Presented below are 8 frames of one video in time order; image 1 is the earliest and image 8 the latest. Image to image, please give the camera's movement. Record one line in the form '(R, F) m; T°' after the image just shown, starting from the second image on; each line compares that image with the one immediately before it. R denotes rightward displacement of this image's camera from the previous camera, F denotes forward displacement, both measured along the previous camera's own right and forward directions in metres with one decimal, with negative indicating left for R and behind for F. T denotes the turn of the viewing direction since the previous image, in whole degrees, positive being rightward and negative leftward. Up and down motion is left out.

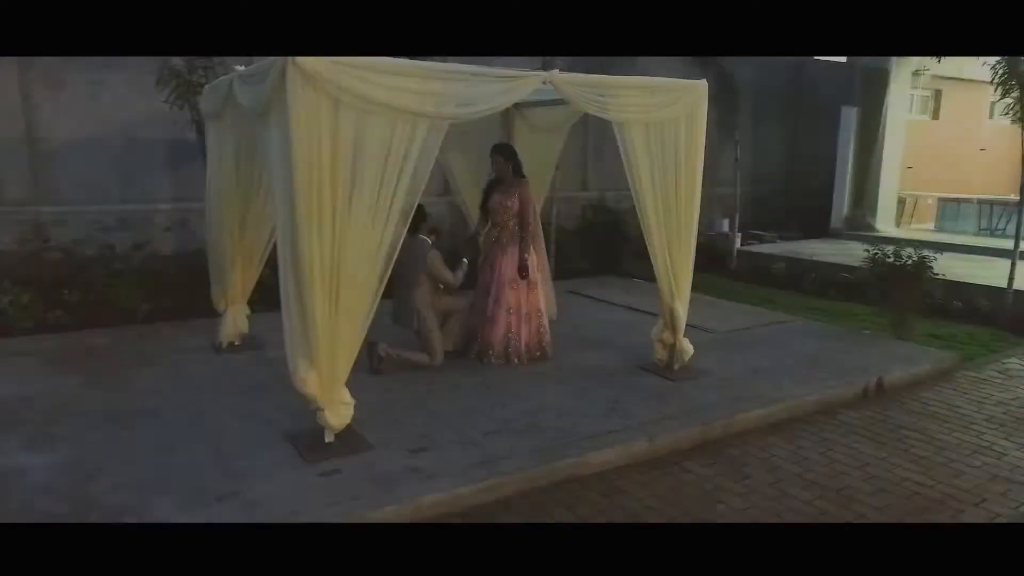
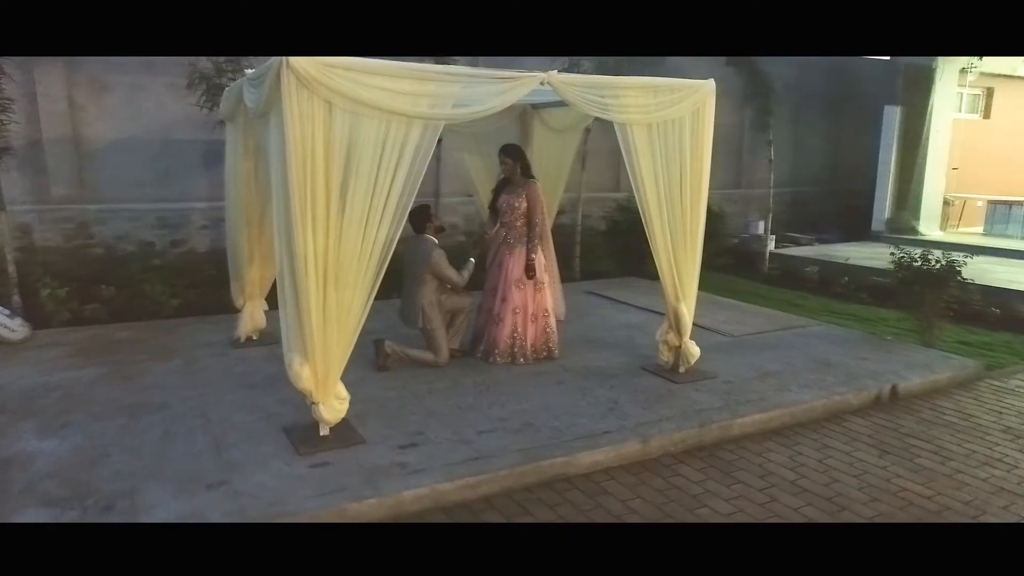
(+0.3, 0.0) m; -4°
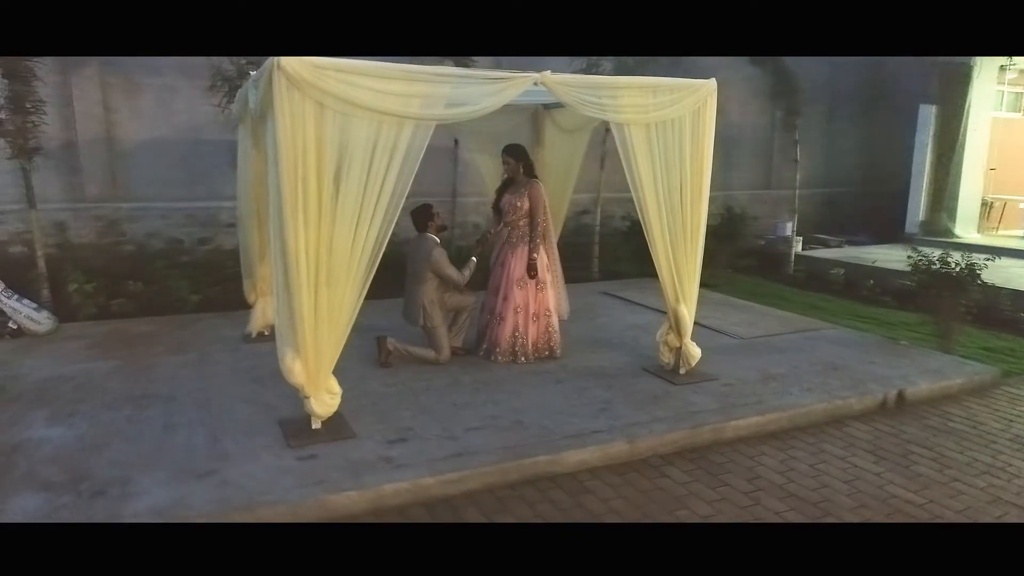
(+0.2, 0.0) m; -3°
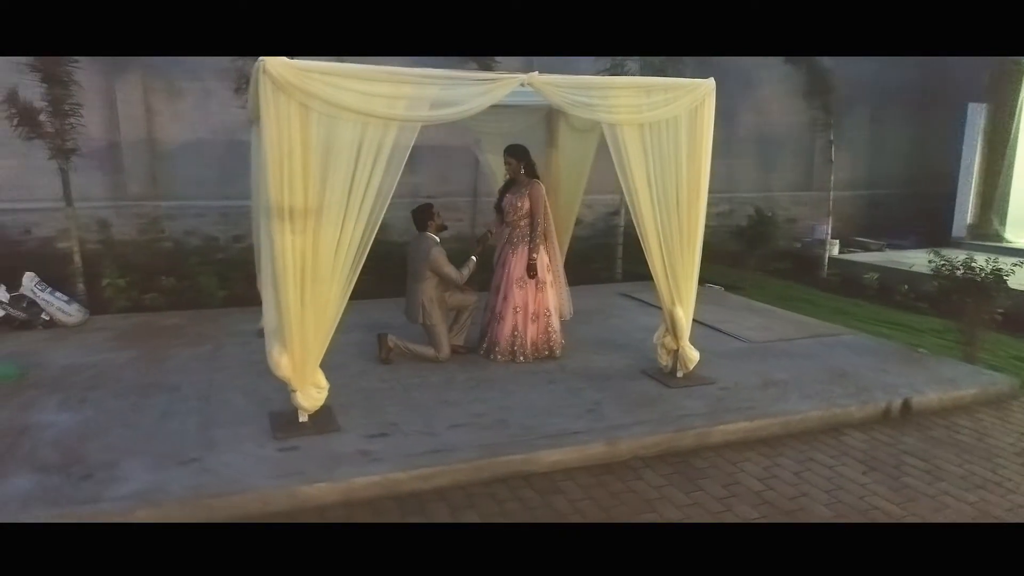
(+0.3, 0.0) m; -4°
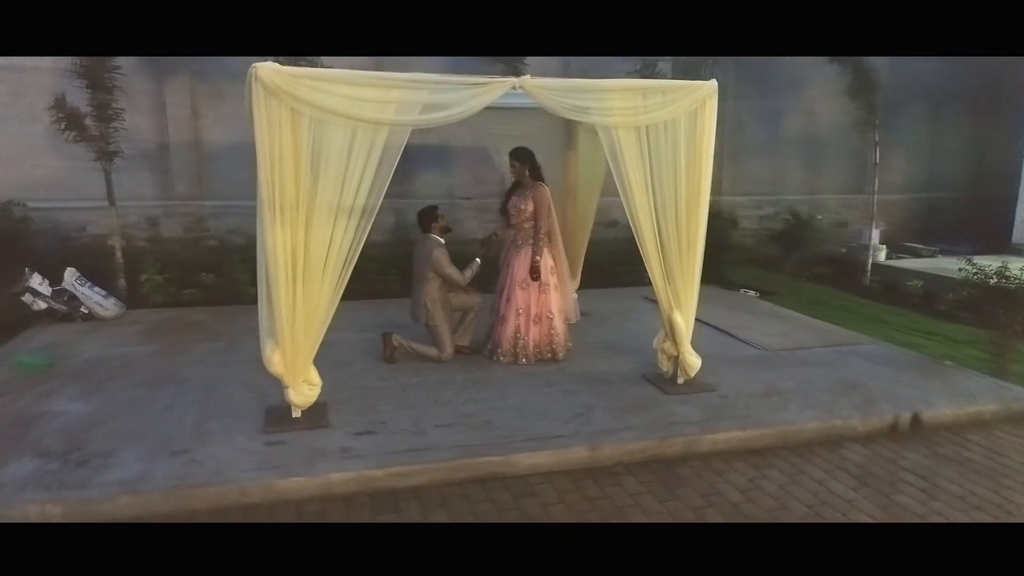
(+0.4, 0.0) m; -5°
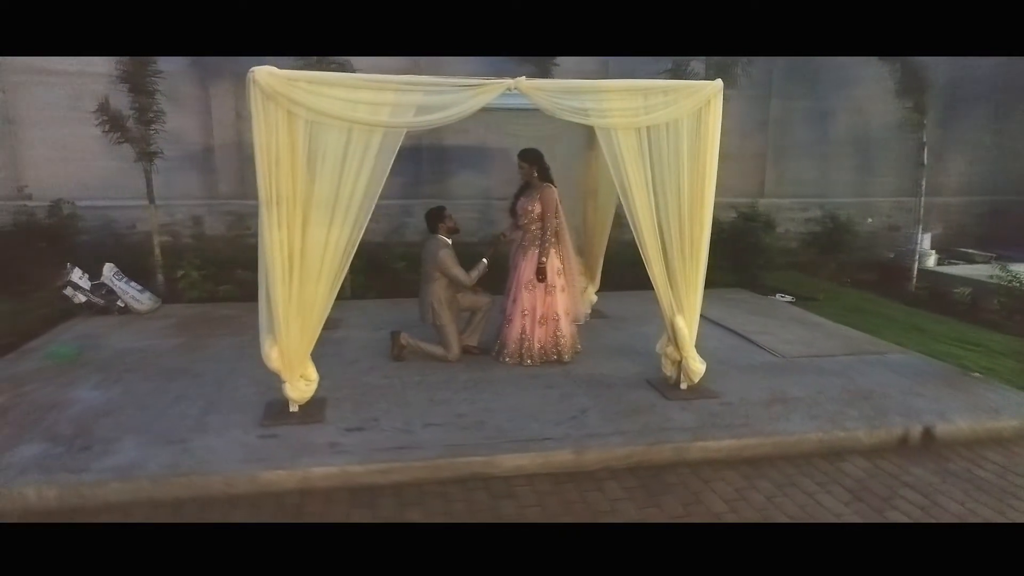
(+0.3, 0.0) m; -5°
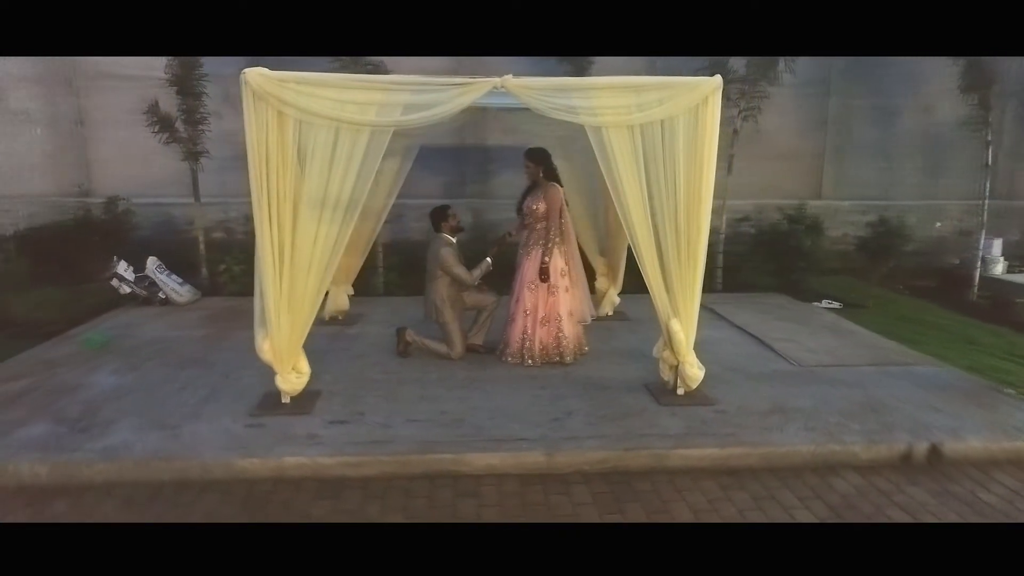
(+0.5, 0.0) m; -6°
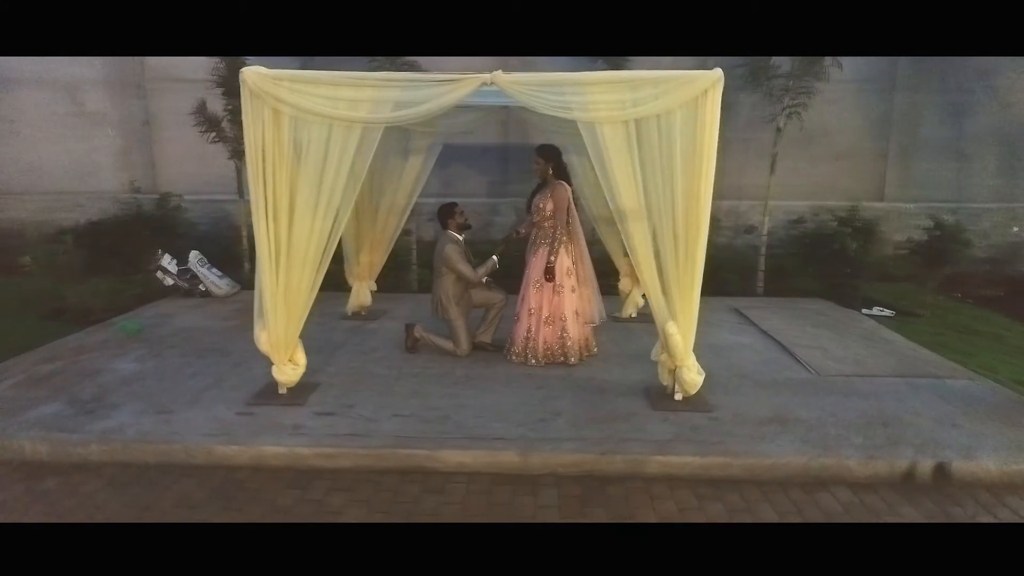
(+0.5, +0.1) m; -6°
